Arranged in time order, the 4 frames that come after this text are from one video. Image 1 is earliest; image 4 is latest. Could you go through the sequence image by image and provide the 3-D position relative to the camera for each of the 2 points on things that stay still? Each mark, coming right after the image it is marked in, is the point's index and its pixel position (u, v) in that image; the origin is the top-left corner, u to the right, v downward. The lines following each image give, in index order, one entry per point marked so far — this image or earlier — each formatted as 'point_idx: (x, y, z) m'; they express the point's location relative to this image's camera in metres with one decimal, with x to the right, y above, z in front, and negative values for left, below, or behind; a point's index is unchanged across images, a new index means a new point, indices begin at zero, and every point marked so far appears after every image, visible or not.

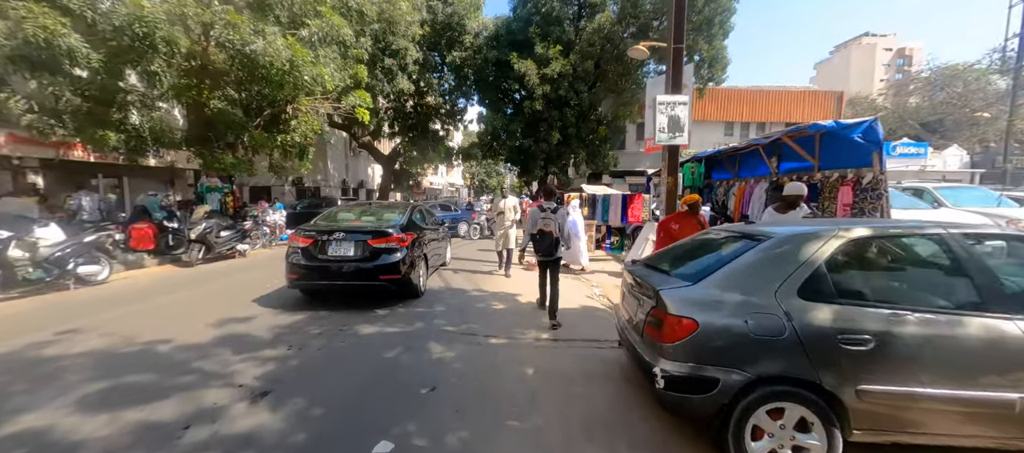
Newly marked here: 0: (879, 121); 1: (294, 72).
0: (+5.7, +1.6, +6.3) m
1: (-5.3, +3.7, +9.6) m
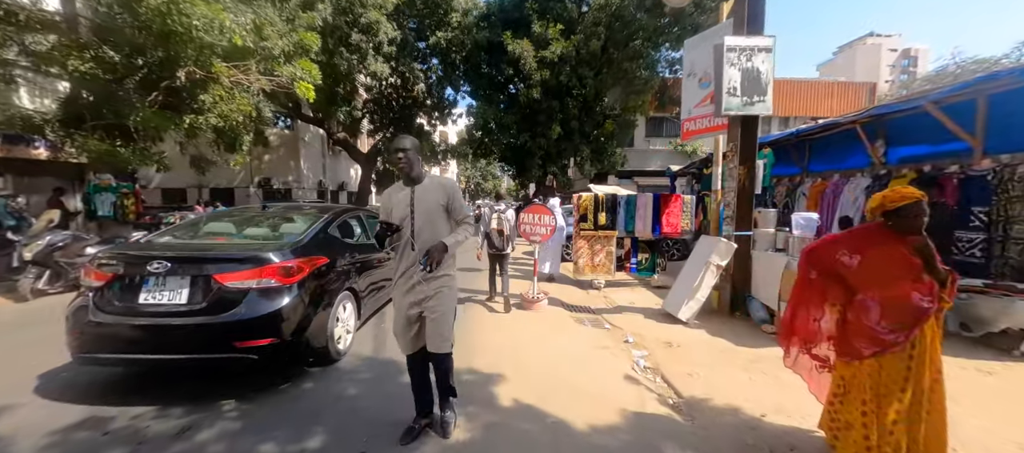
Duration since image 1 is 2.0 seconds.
0: (+5.5, +1.5, +3.4) m
1: (-5.5, +3.5, +6.7) m
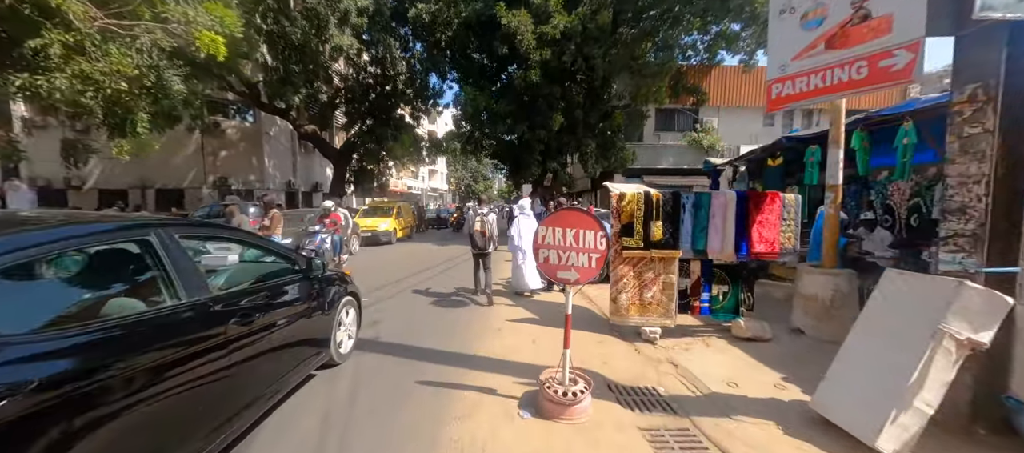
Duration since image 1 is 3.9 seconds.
0: (+5.7, +1.3, +0.8) m
1: (-5.5, +3.3, +3.8) m
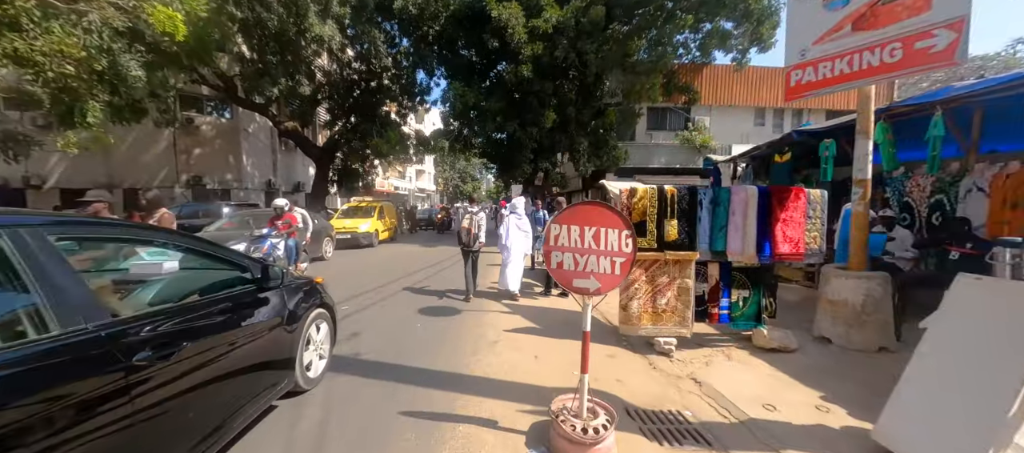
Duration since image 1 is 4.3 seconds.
0: (+5.8, +1.3, +0.4) m
1: (-5.5, +3.3, +3.1) m
